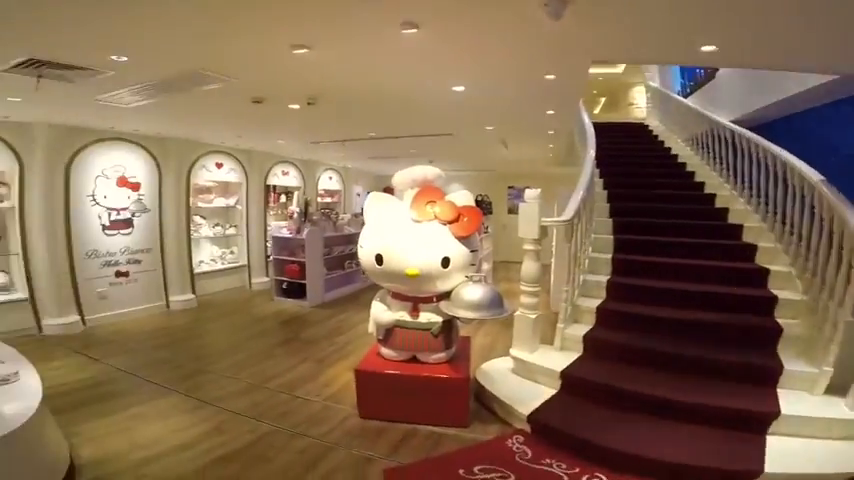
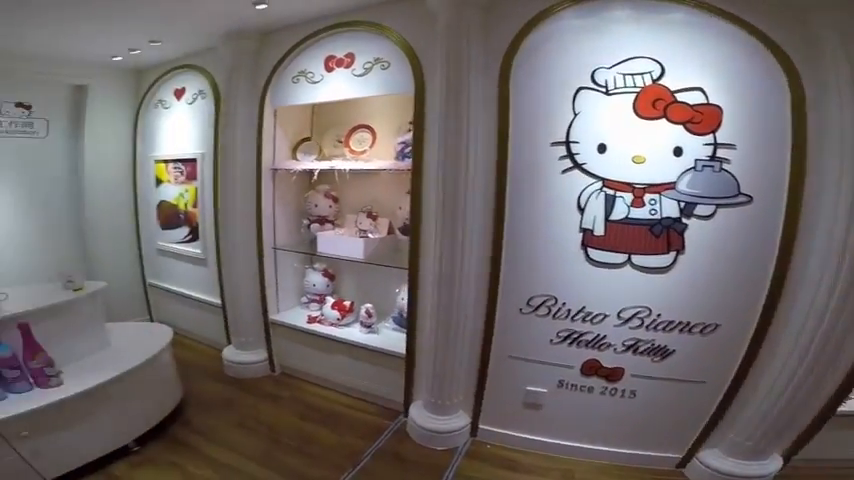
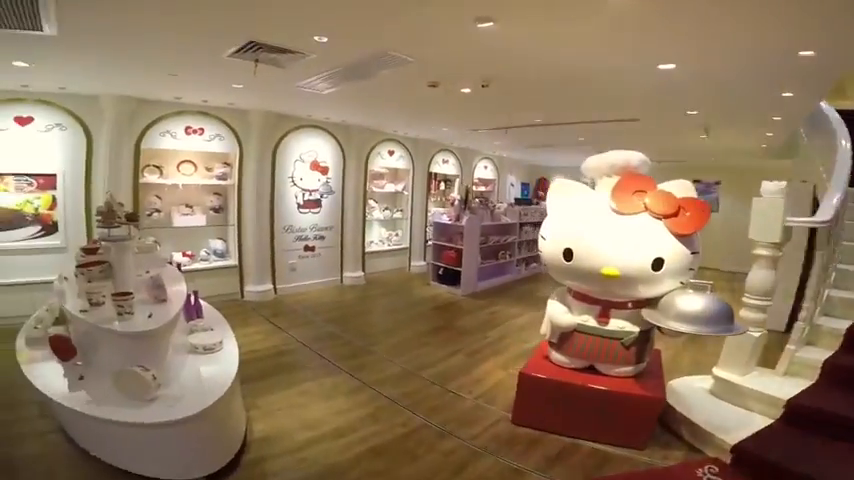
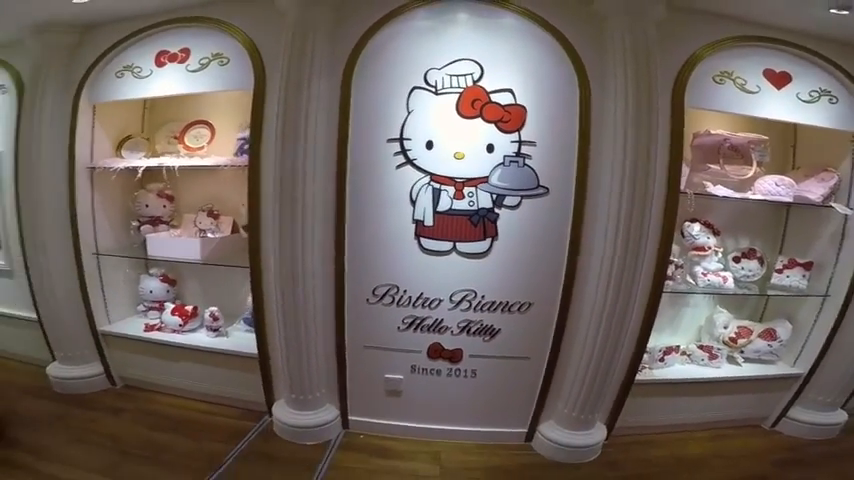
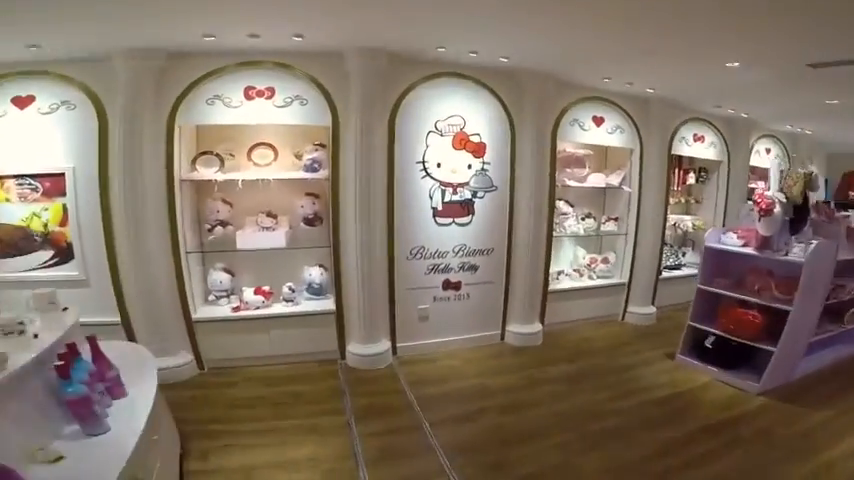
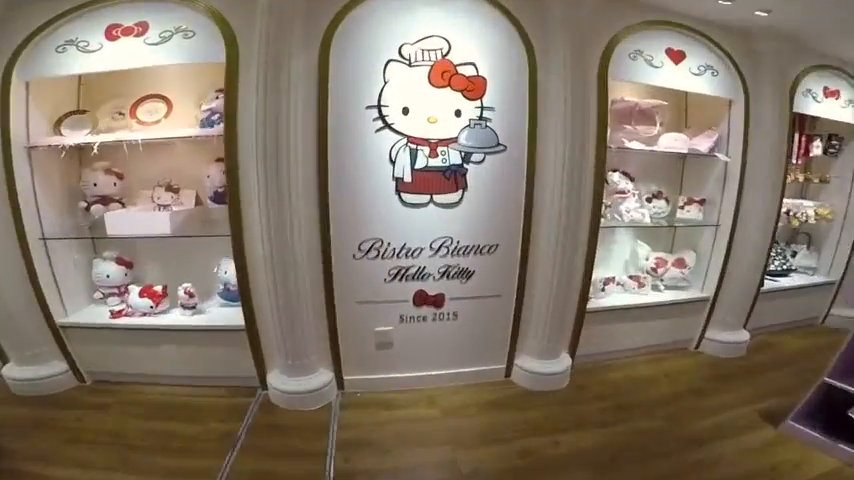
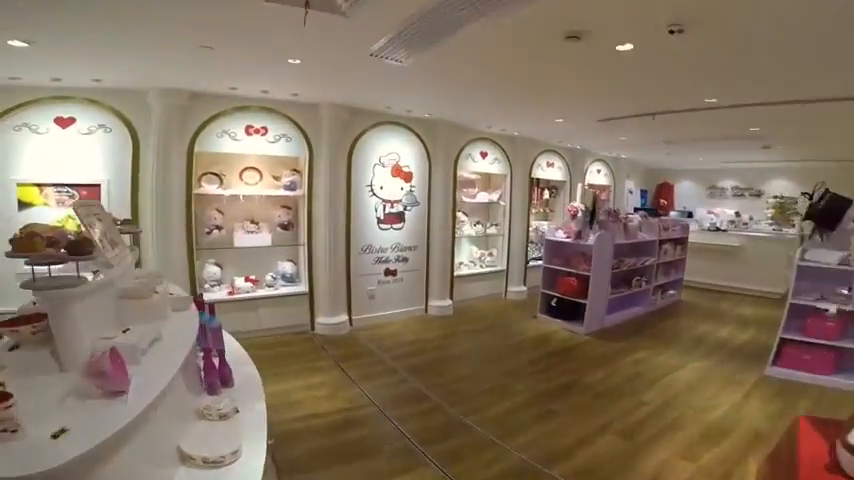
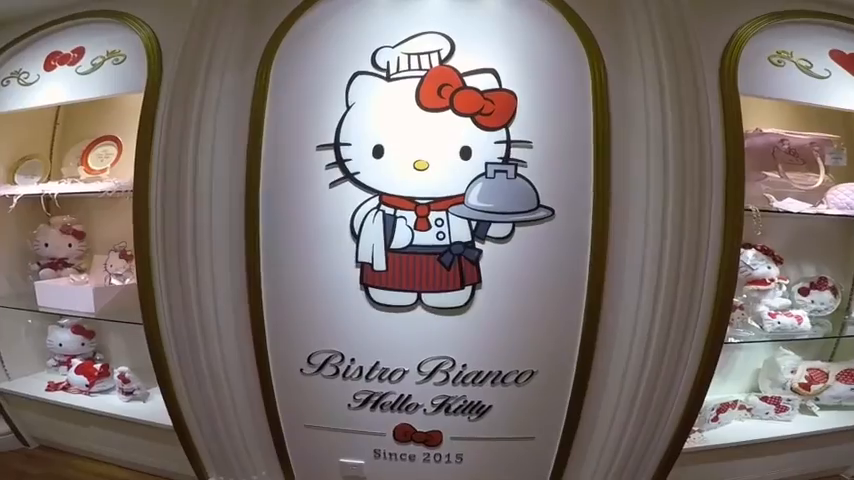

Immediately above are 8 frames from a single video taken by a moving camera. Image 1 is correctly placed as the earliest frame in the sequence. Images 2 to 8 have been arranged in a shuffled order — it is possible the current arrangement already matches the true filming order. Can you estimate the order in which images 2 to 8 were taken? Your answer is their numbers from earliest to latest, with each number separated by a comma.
3, 7, 5, 6, 8, 4, 2
